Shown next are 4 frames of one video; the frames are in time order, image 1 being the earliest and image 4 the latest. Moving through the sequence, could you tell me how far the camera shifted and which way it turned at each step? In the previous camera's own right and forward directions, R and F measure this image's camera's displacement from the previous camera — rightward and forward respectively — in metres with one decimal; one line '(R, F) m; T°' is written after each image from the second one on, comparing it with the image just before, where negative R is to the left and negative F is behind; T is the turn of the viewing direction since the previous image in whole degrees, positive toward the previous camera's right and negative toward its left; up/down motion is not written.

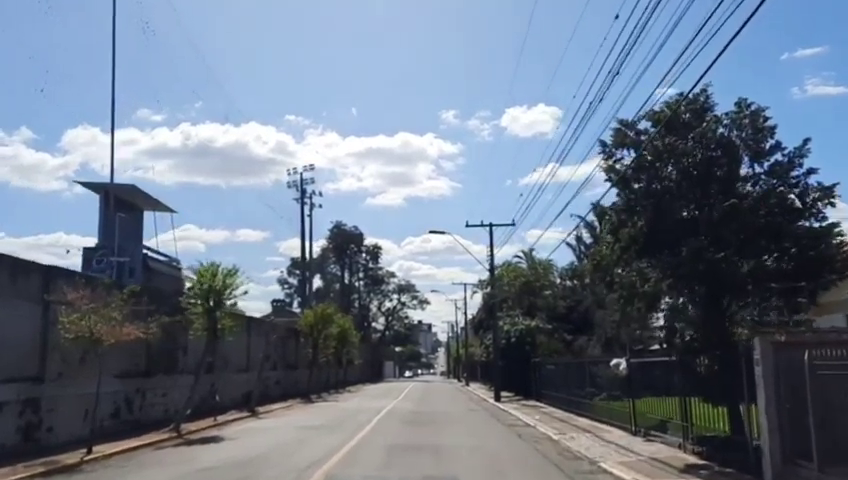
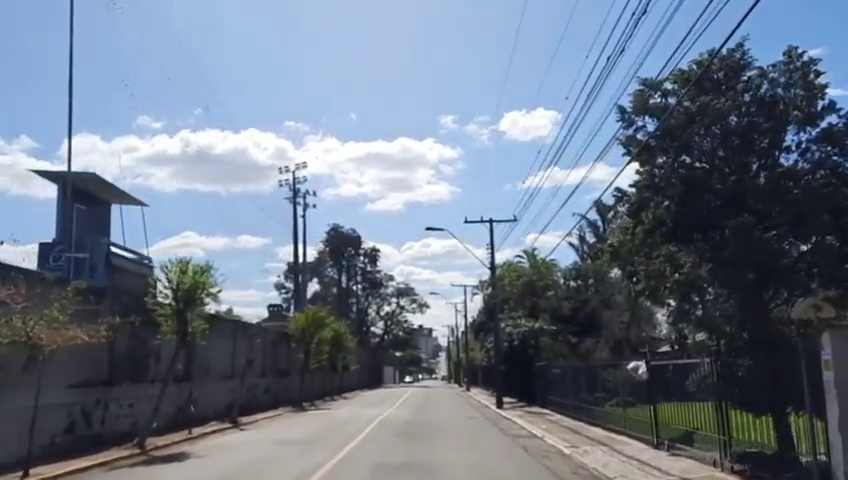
(+0.2, +3.2) m; 0°
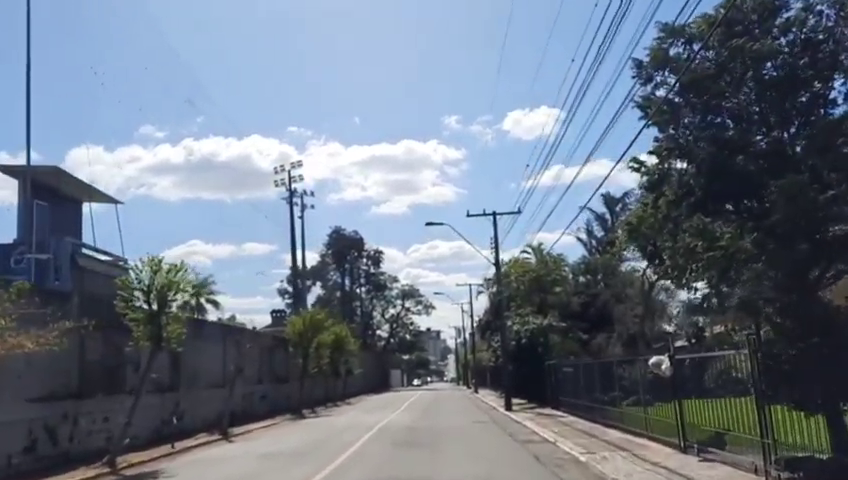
(+0.3, +2.6) m; 0°
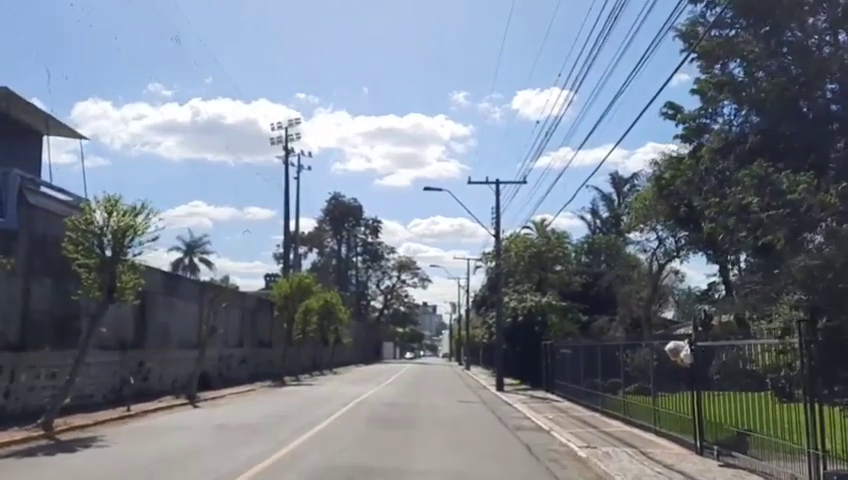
(+0.2, +3.0) m; 0°
